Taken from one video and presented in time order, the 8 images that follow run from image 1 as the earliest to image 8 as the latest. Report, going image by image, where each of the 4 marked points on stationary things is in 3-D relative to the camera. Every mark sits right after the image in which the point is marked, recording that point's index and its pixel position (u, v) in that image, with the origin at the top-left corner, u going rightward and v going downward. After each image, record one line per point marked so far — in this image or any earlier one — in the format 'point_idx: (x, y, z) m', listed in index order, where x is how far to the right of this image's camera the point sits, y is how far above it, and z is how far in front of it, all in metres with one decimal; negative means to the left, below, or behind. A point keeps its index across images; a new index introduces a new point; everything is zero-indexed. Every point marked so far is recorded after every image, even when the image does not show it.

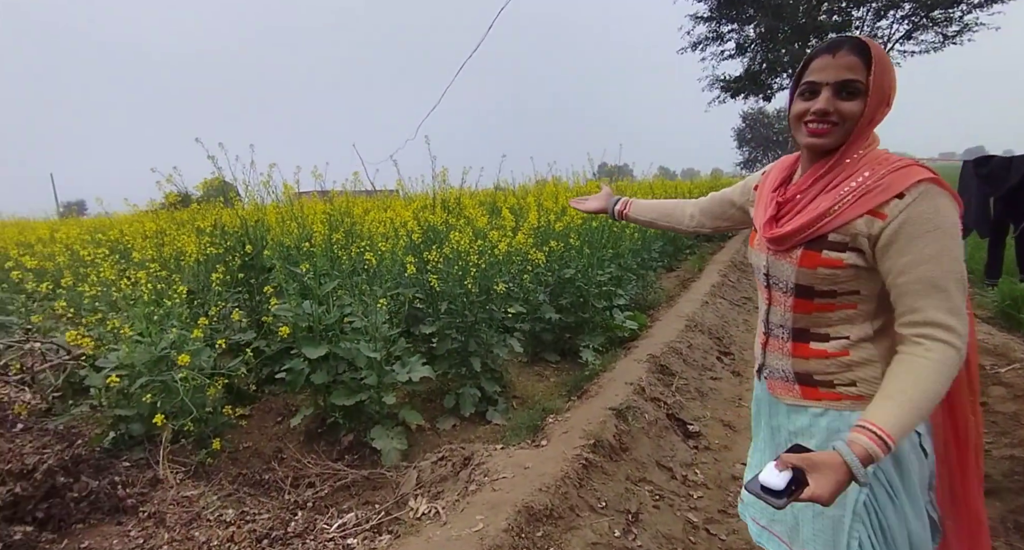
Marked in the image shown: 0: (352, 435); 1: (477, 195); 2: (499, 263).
0: (-1.1, -1.1, +3.6) m
1: (-0.4, +0.9, +5.8) m
2: (-0.1, +0.1, +4.3) m
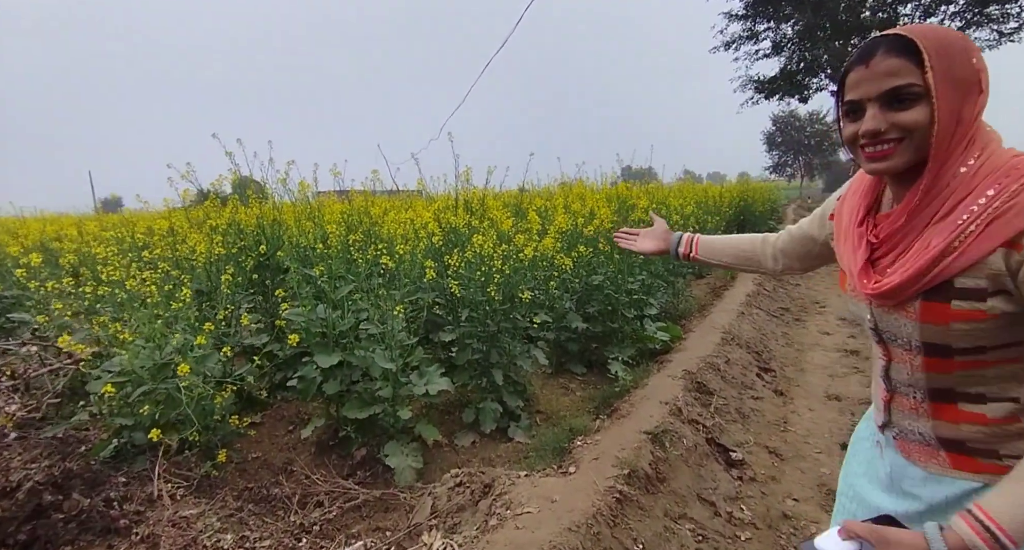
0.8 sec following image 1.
0: (-0.9, -1.1, +3.4) m
1: (-0.1, +0.8, +5.6) m
2: (+0.1, 0.0, +4.0) m
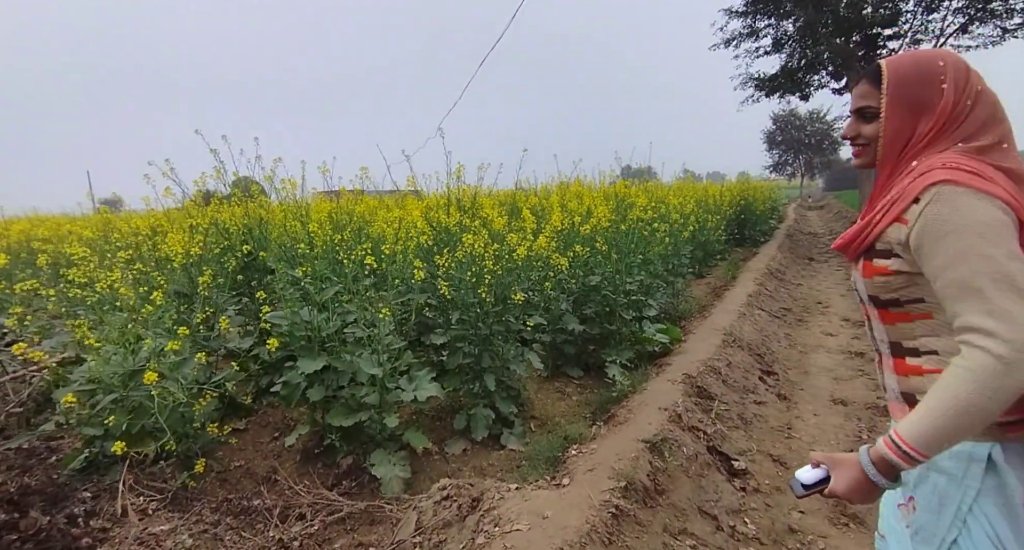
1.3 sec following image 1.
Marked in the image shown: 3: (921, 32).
0: (-1.0, -1.1, +3.2) m
1: (-0.2, +0.8, +5.4) m
2: (0.0, 0.0, +3.9) m
3: (+10.5, +6.3, +13.9) m
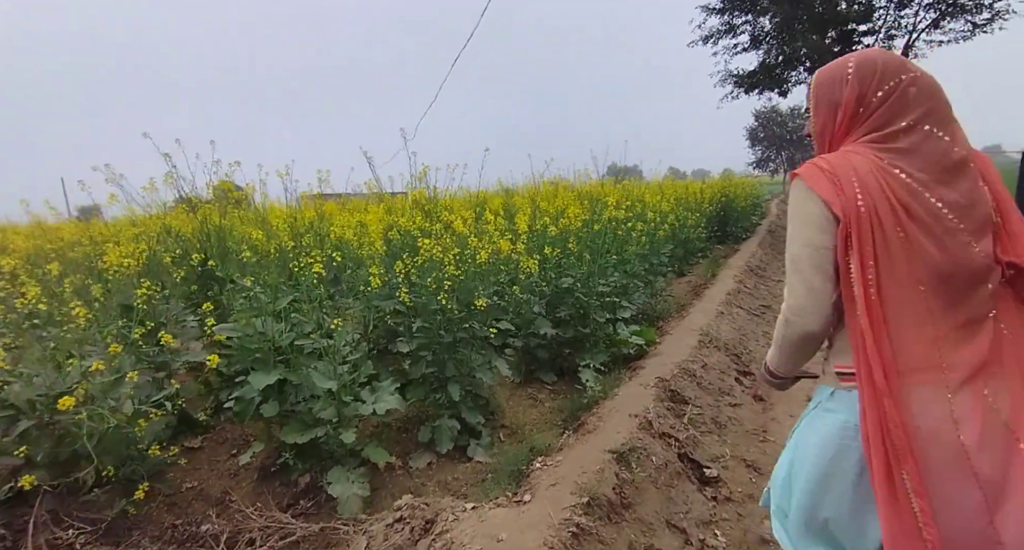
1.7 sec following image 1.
0: (-1.2, -1.2, +3.1) m
1: (-0.5, +0.8, +5.3) m
2: (-0.2, 0.0, +3.7) m
3: (+9.9, +6.4, +14.0) m
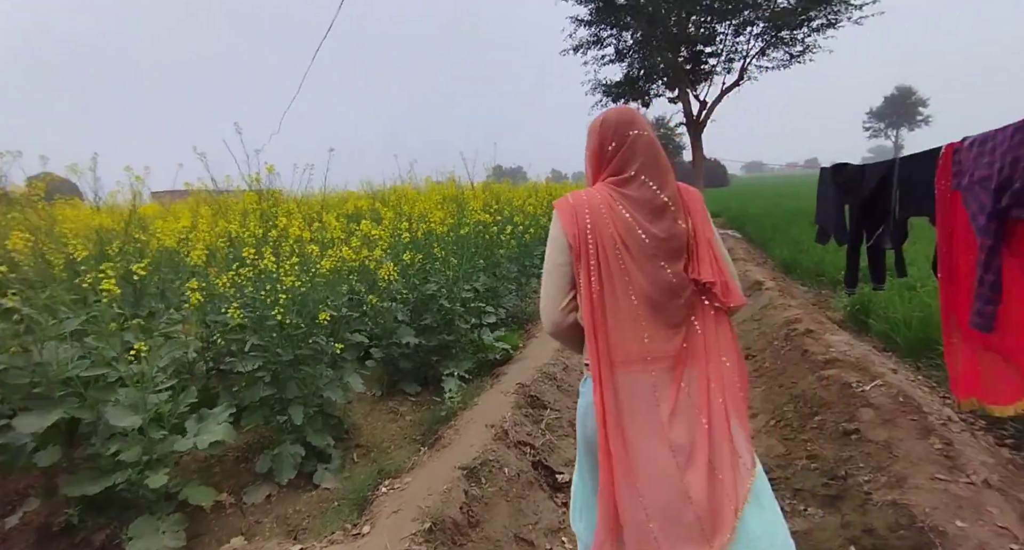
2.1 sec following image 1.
0: (-2.0, -1.2, +2.6) m
1: (-1.8, +0.7, +4.9) m
2: (-1.2, -0.1, +3.5) m
3: (+6.5, +6.5, +15.5) m
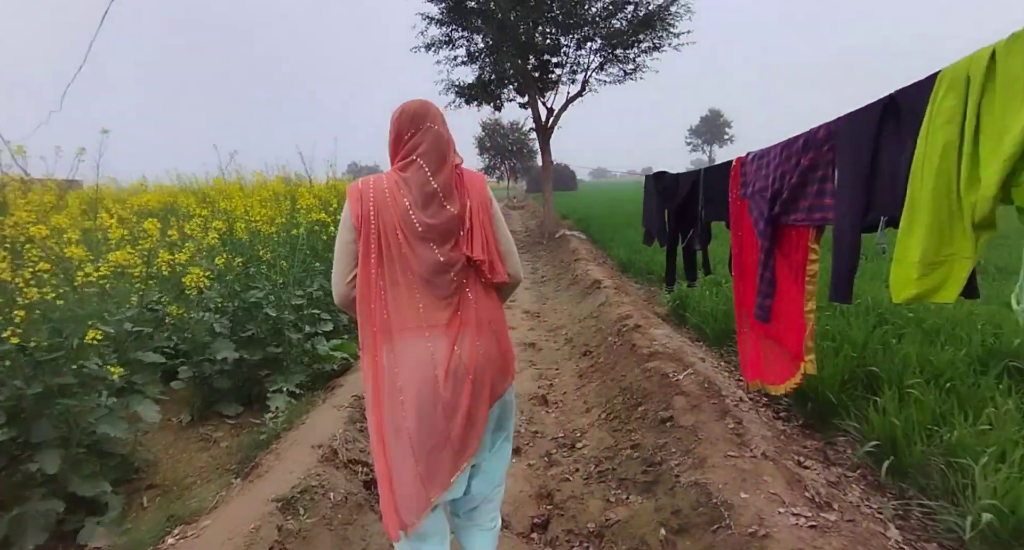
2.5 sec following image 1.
0: (-2.7, -1.3, +1.9) m
1: (-3.1, +0.6, +4.2) m
2: (-2.2, -0.1, +2.9) m
3: (+2.0, +6.6, +16.5) m
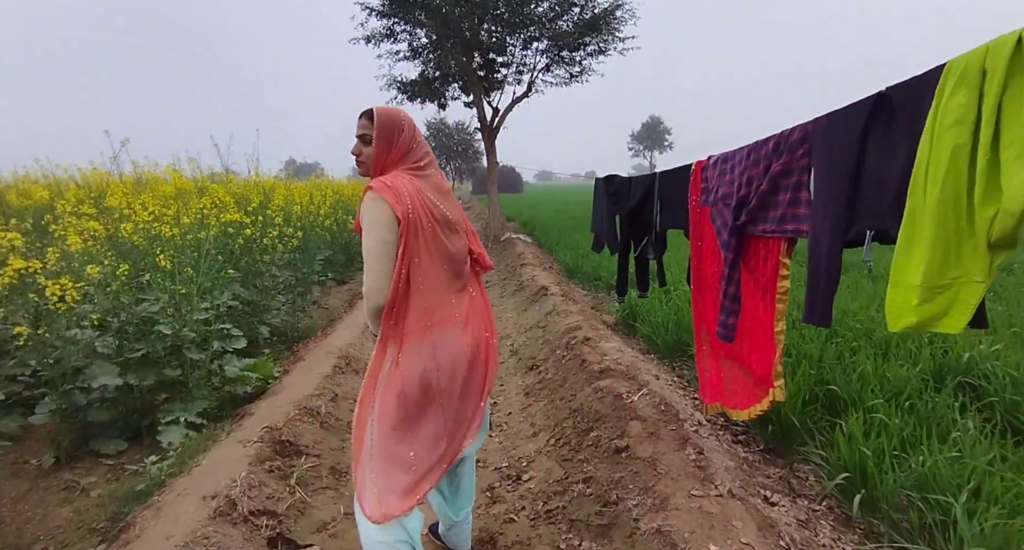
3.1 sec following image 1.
0: (-2.9, -1.4, +1.2) m
1: (-3.5, +0.6, +3.4) m
2: (-2.4, -0.2, +2.3) m
3: (+0.4, +6.5, +16.3) m
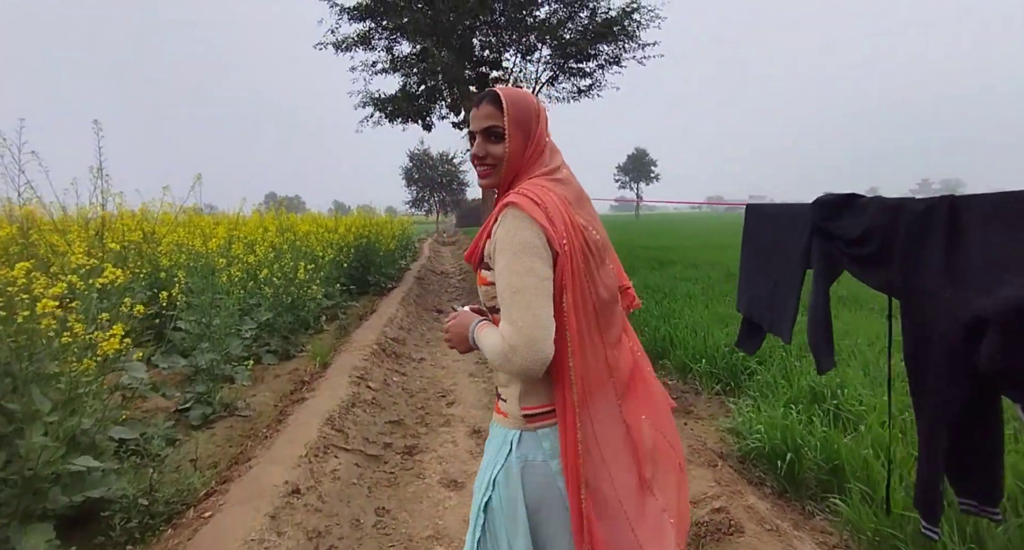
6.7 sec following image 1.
0: (-2.4, -1.8, -1.8) m
1: (-3.1, 0.0, +0.6) m
2: (-2.0, -0.6, -0.6) m
3: (+0.3, +5.2, +13.8) m
